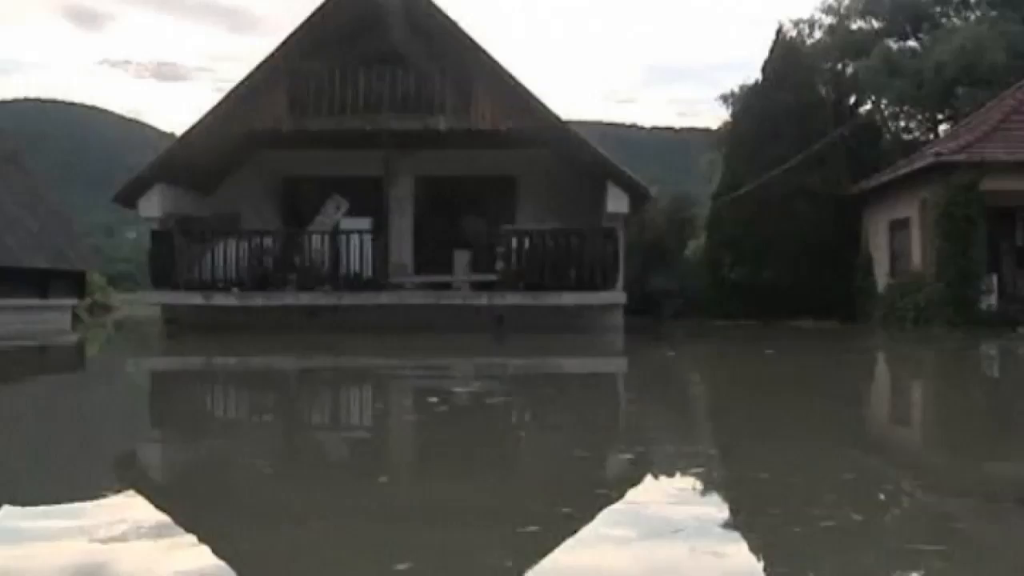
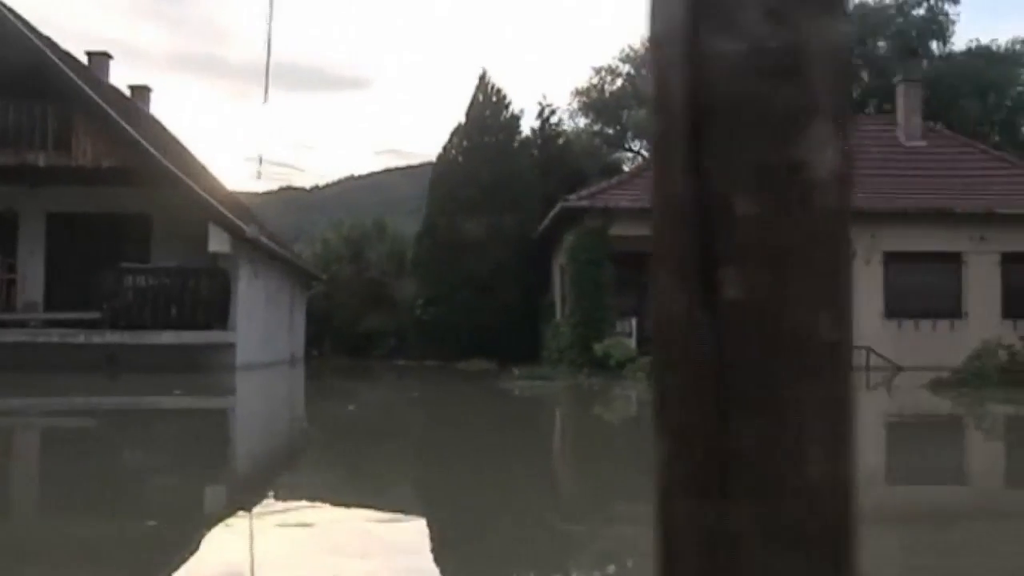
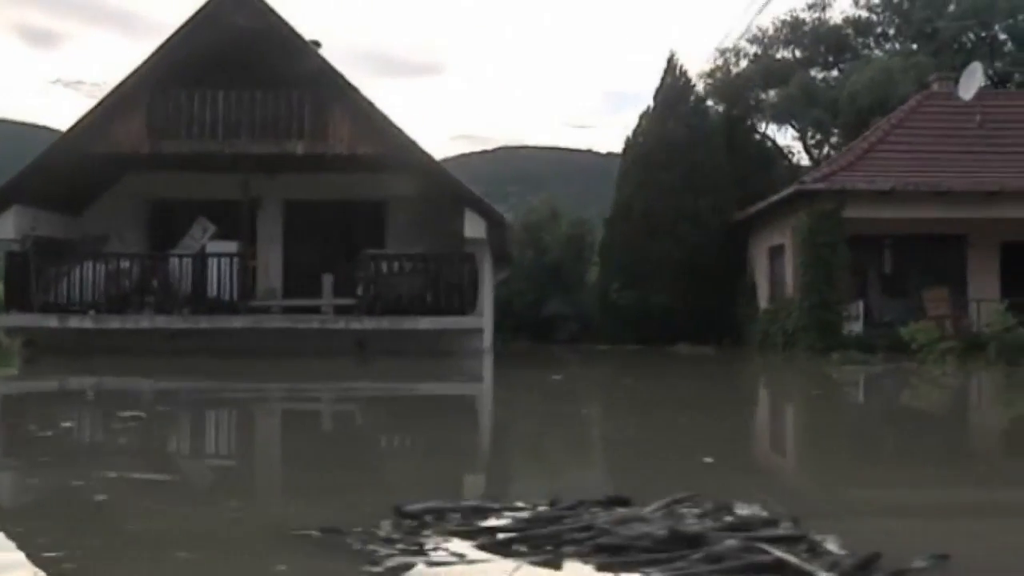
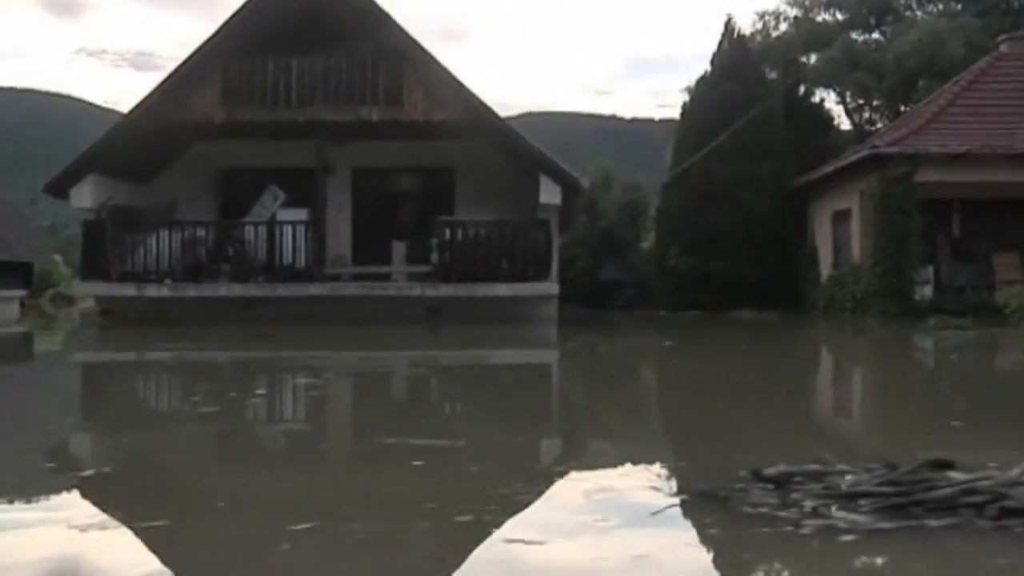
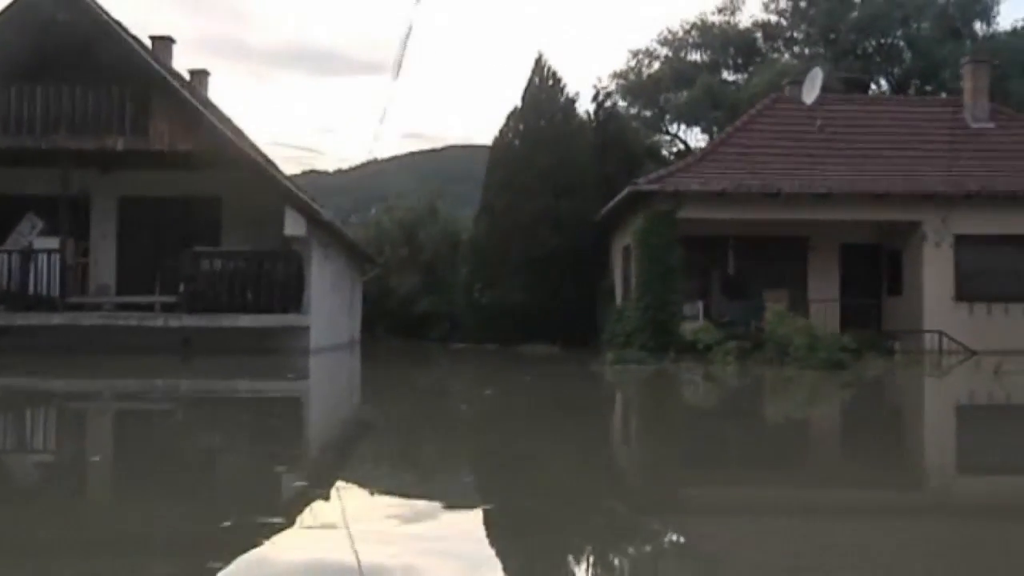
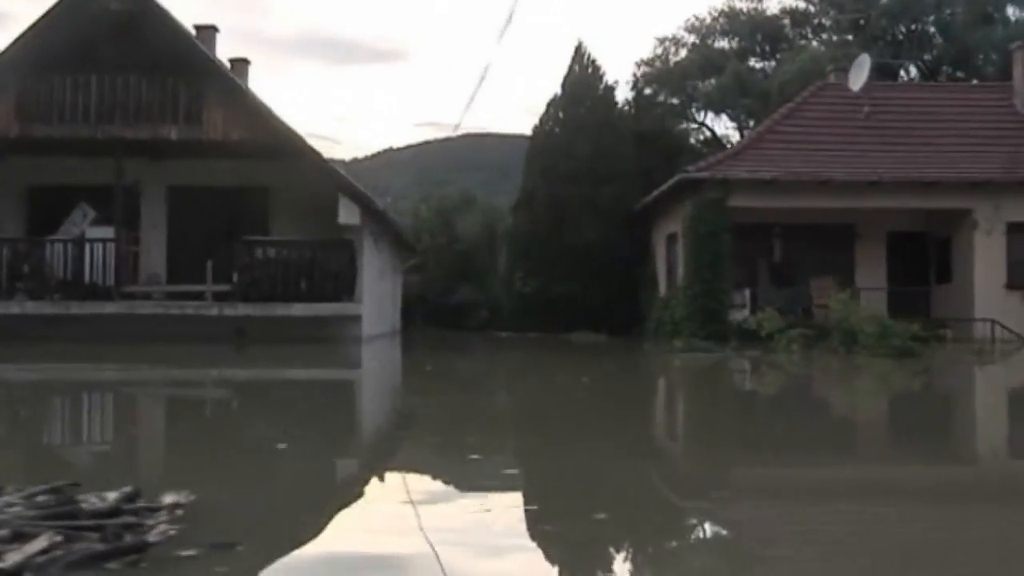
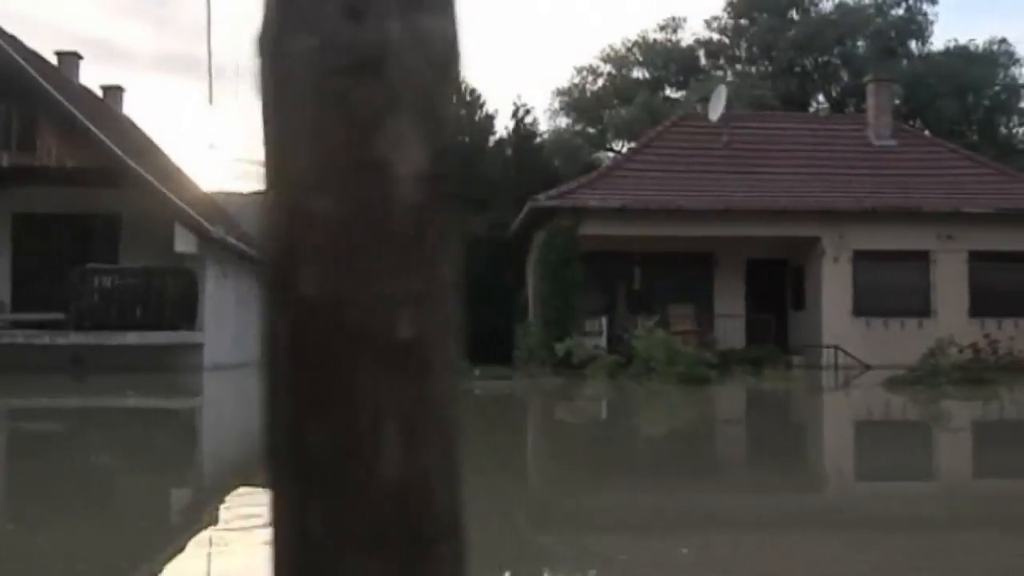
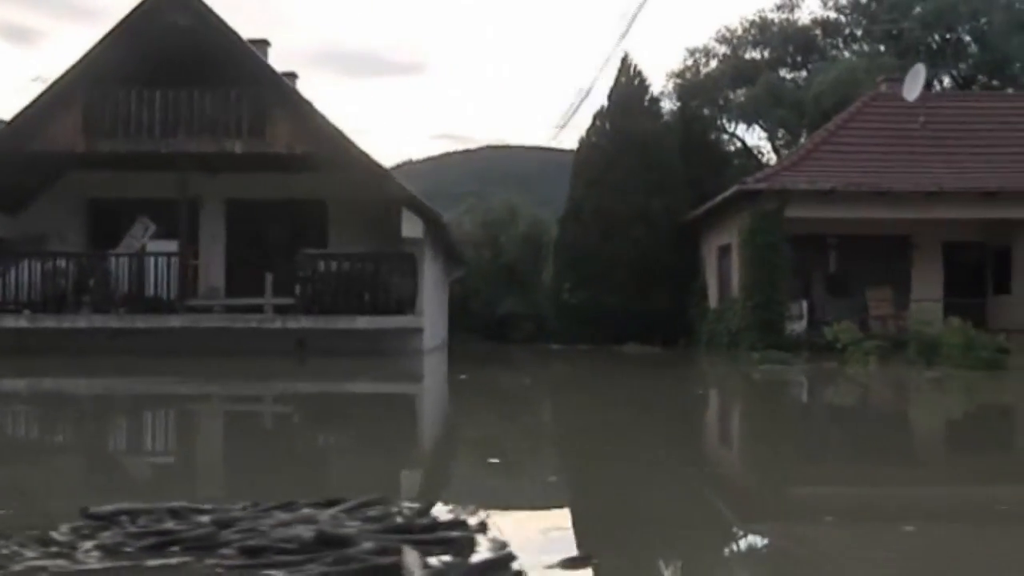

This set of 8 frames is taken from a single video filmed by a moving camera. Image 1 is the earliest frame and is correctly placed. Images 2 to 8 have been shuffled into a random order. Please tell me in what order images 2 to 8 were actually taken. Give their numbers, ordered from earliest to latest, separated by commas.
4, 3, 8, 6, 5, 2, 7
